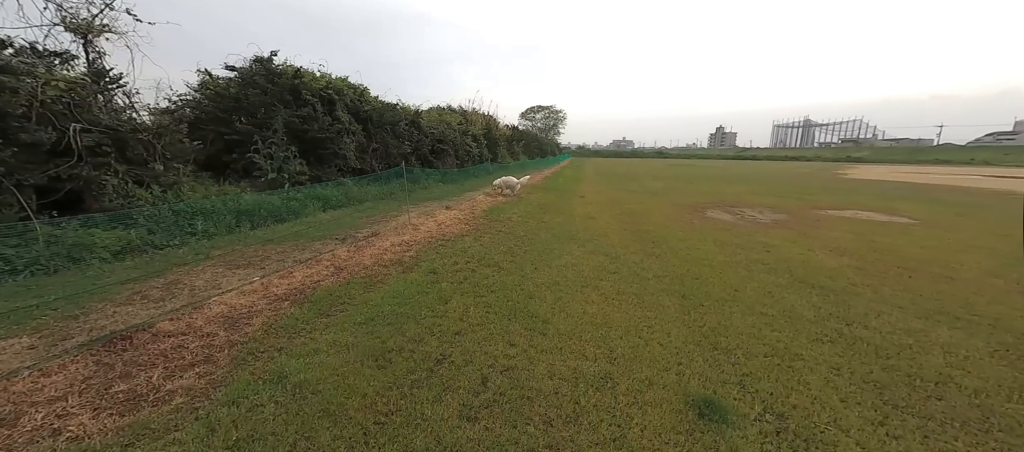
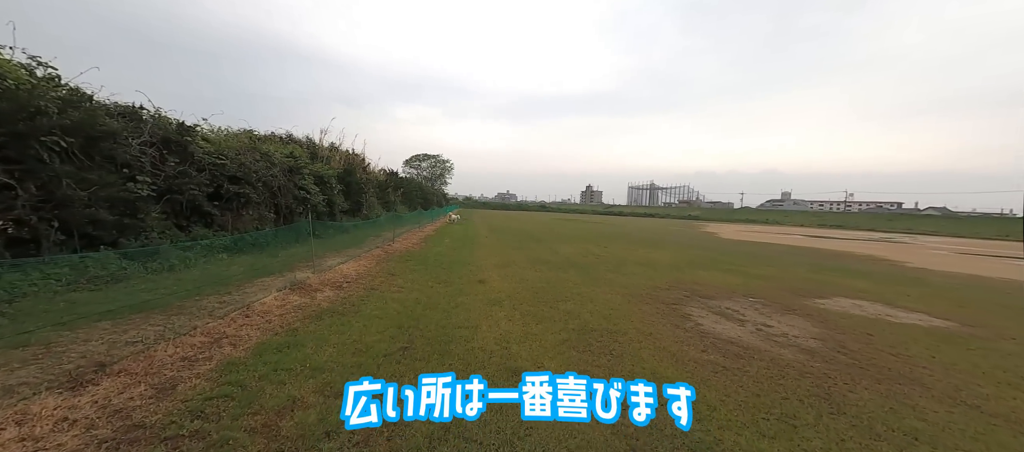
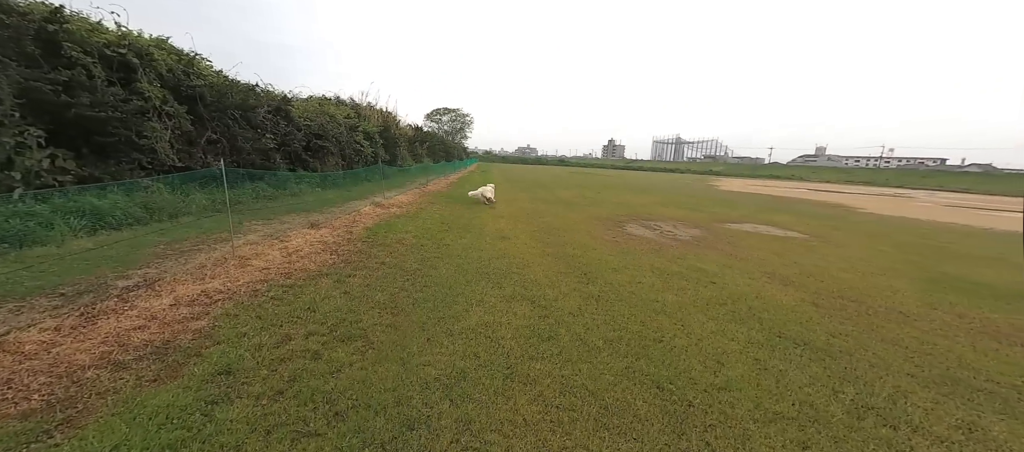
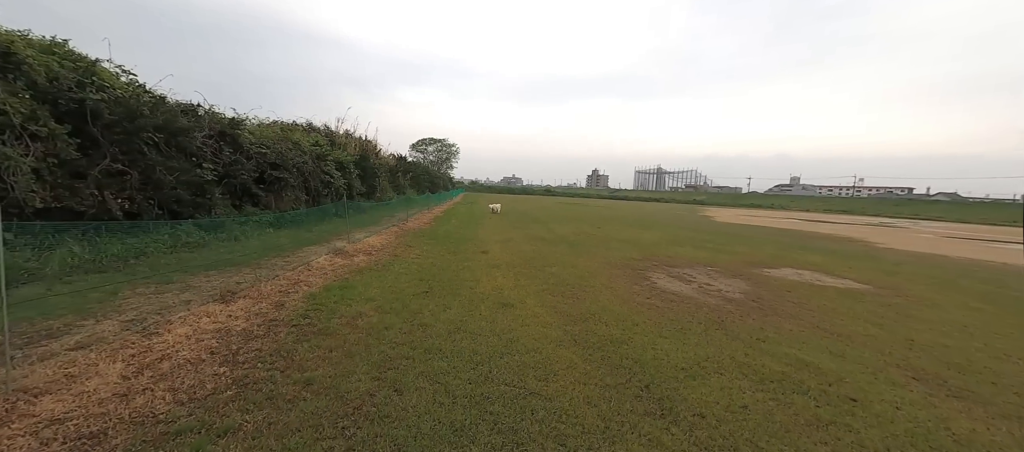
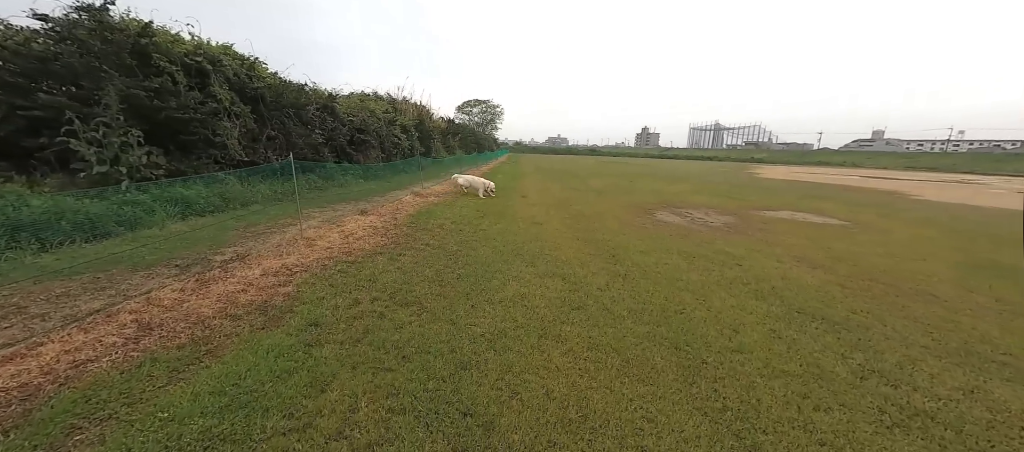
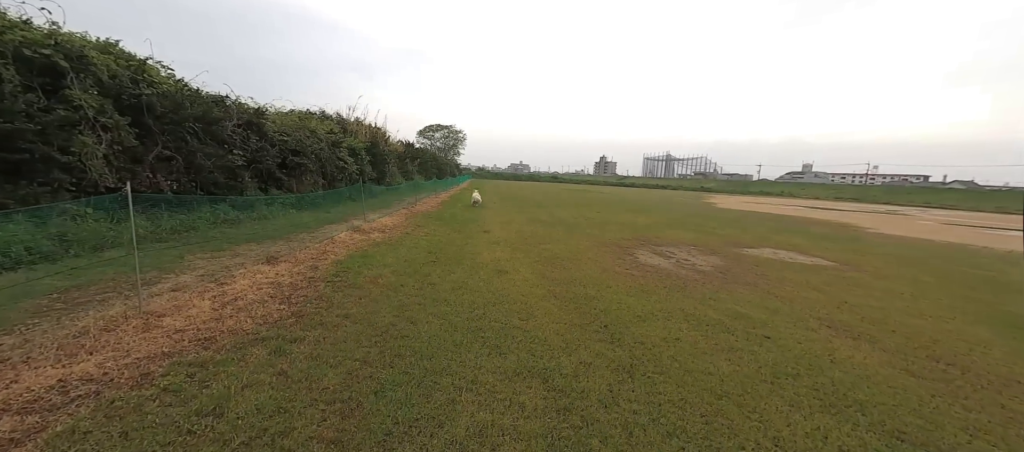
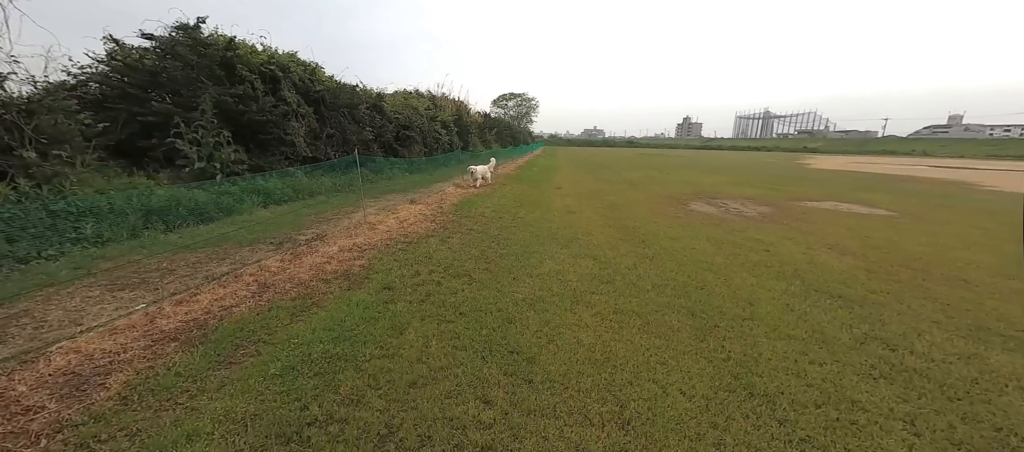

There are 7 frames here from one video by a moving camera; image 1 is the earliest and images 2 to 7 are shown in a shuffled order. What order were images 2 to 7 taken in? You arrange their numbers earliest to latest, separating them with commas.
7, 5, 3, 6, 4, 2
